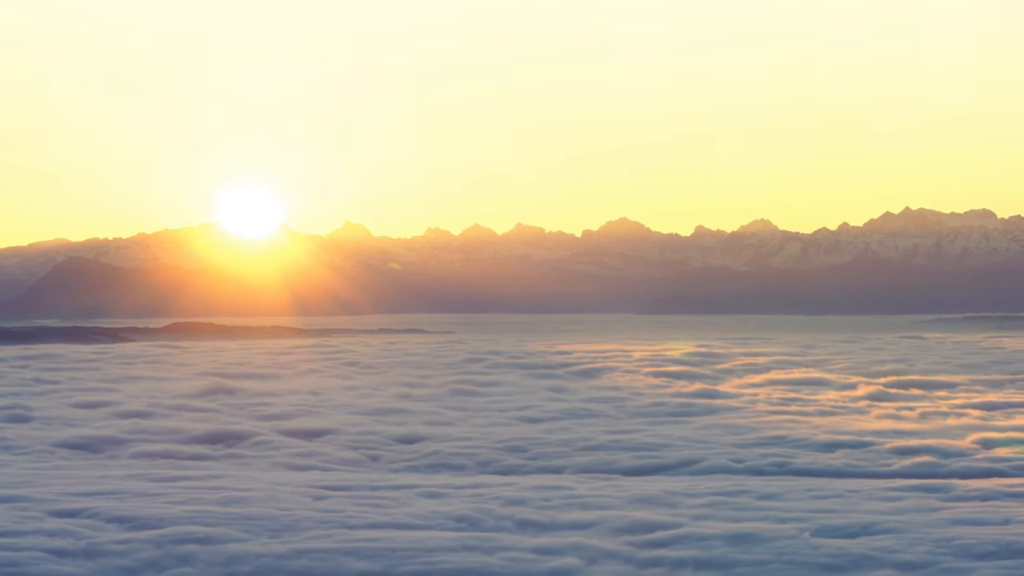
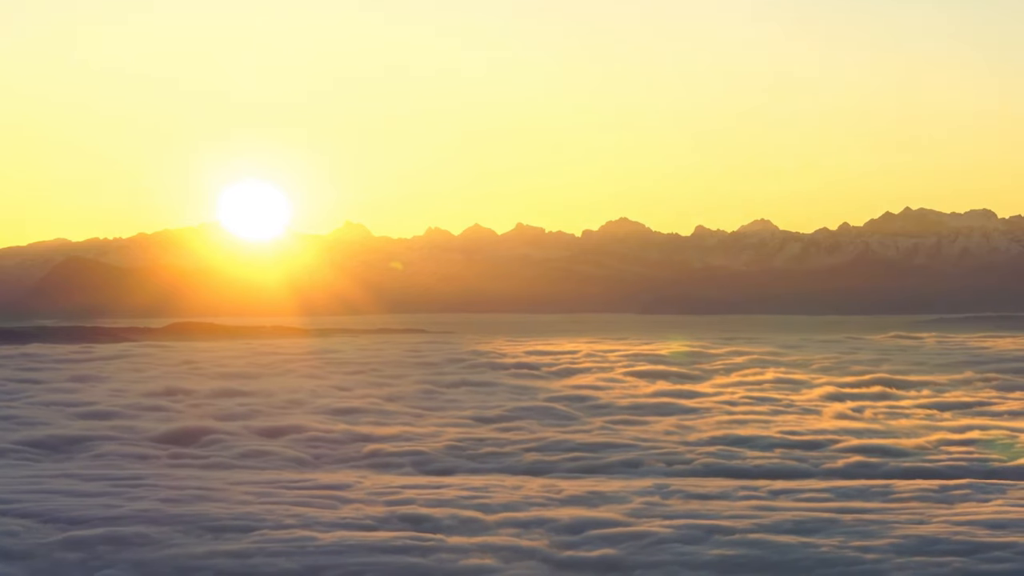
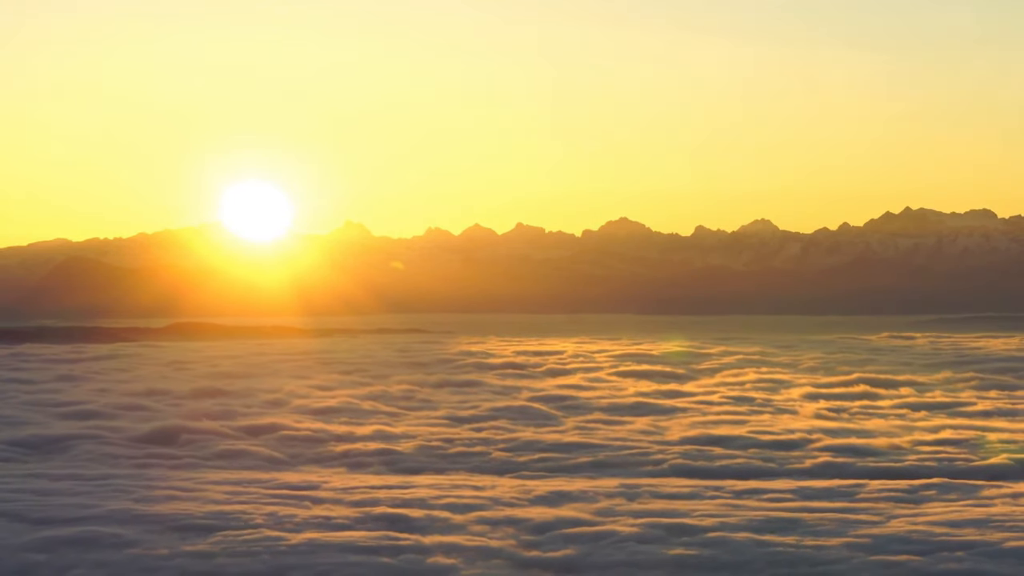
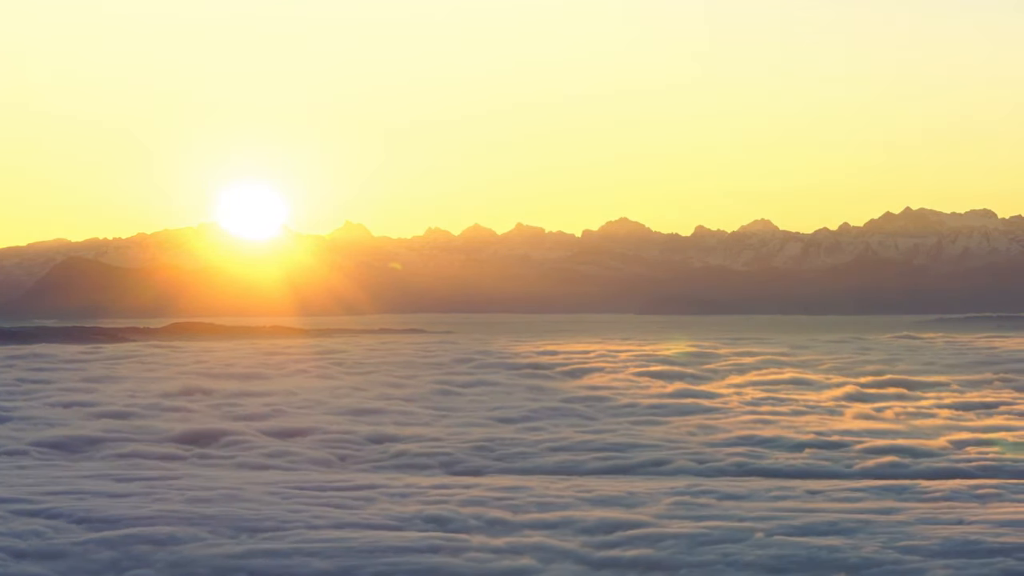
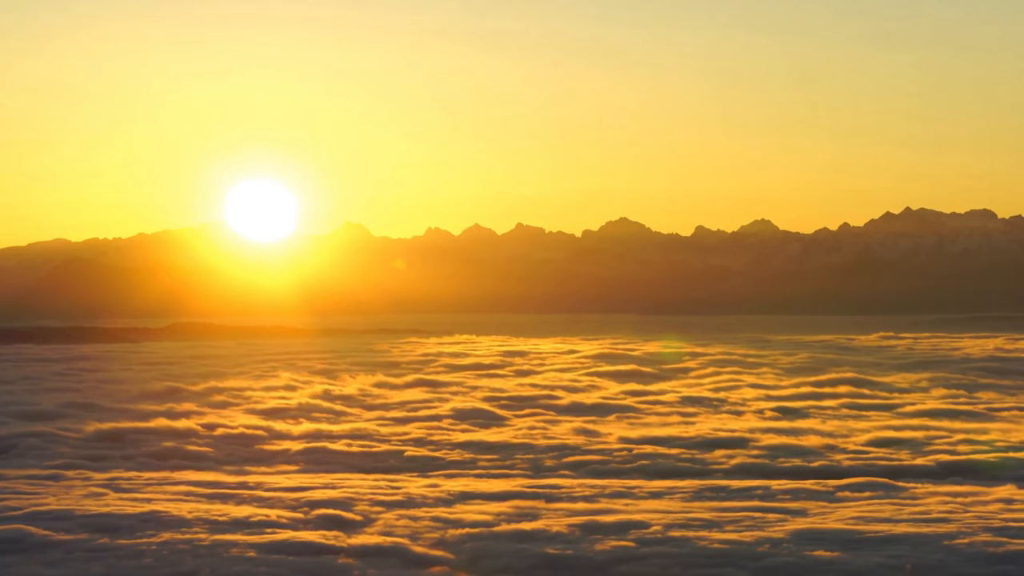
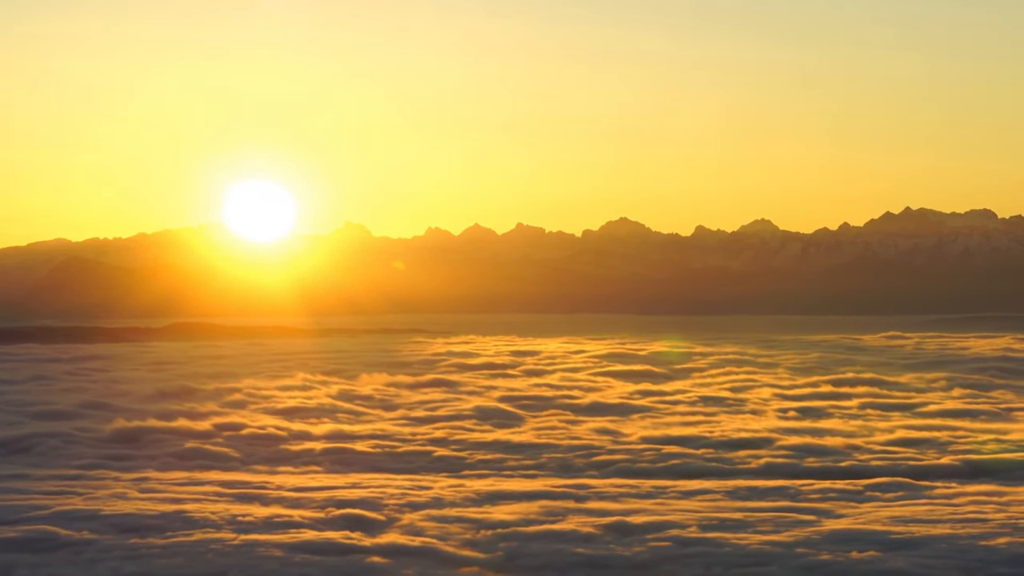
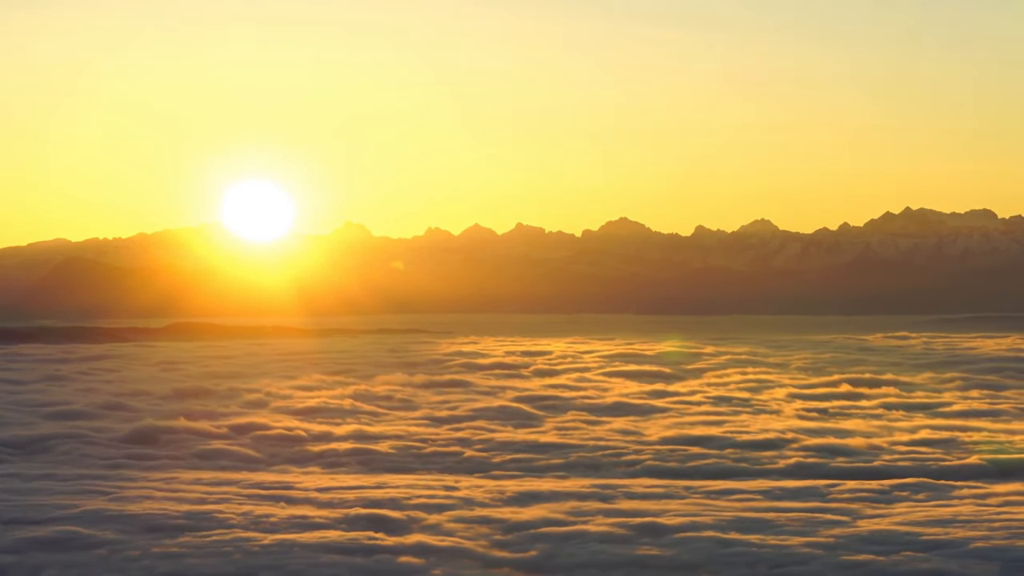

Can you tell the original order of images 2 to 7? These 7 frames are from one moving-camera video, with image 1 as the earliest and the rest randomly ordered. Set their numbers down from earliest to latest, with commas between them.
4, 2, 3, 7, 6, 5
